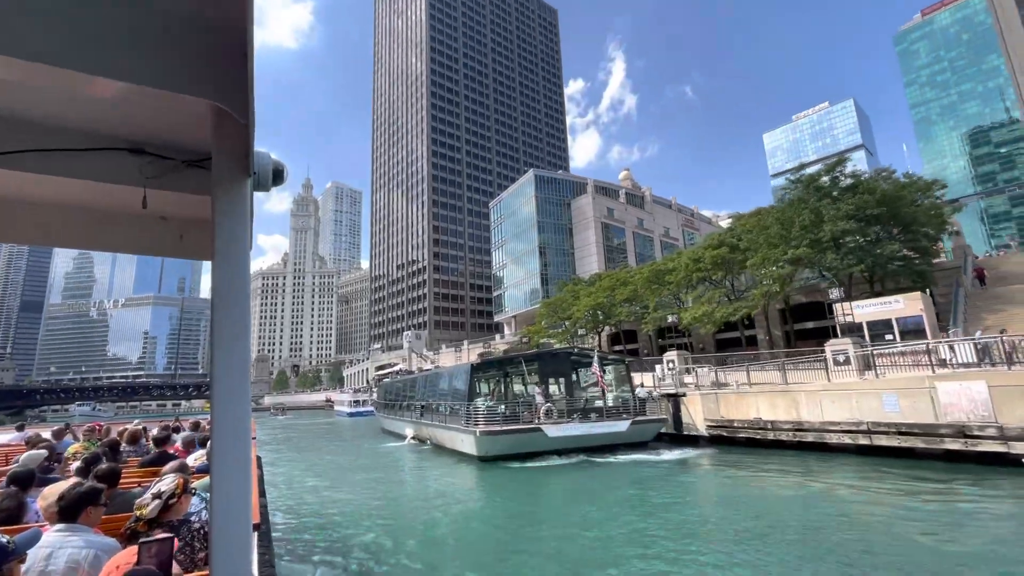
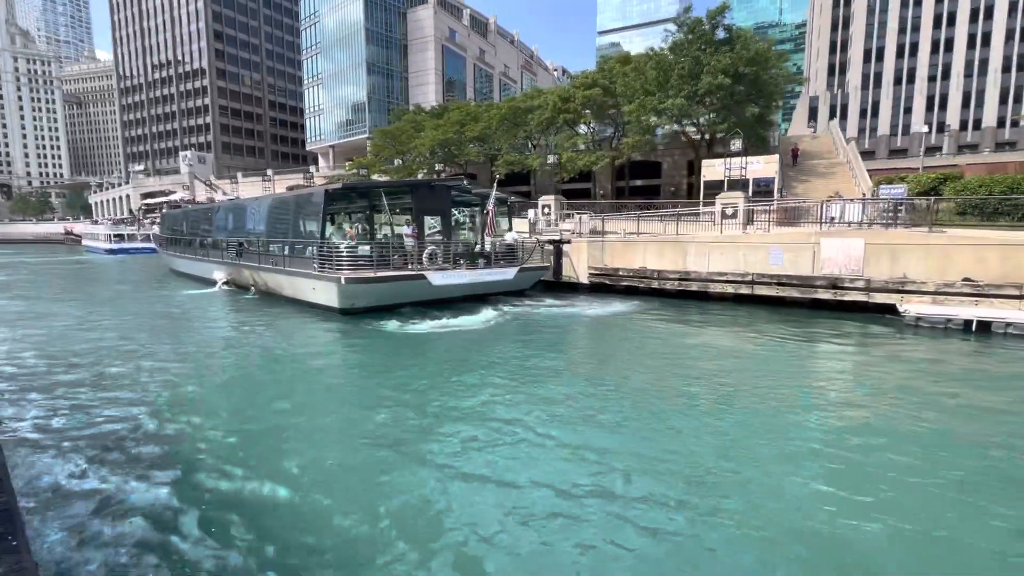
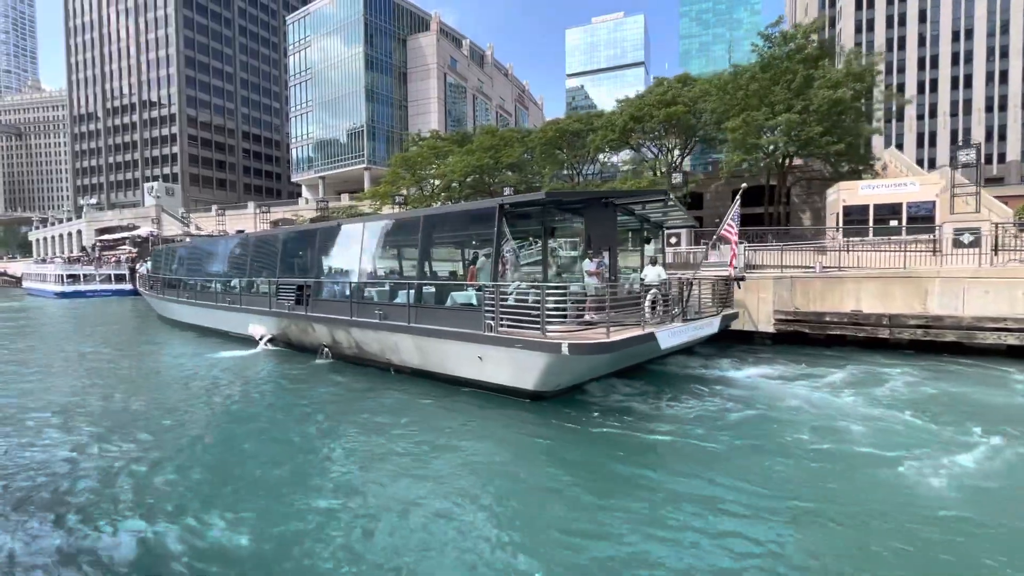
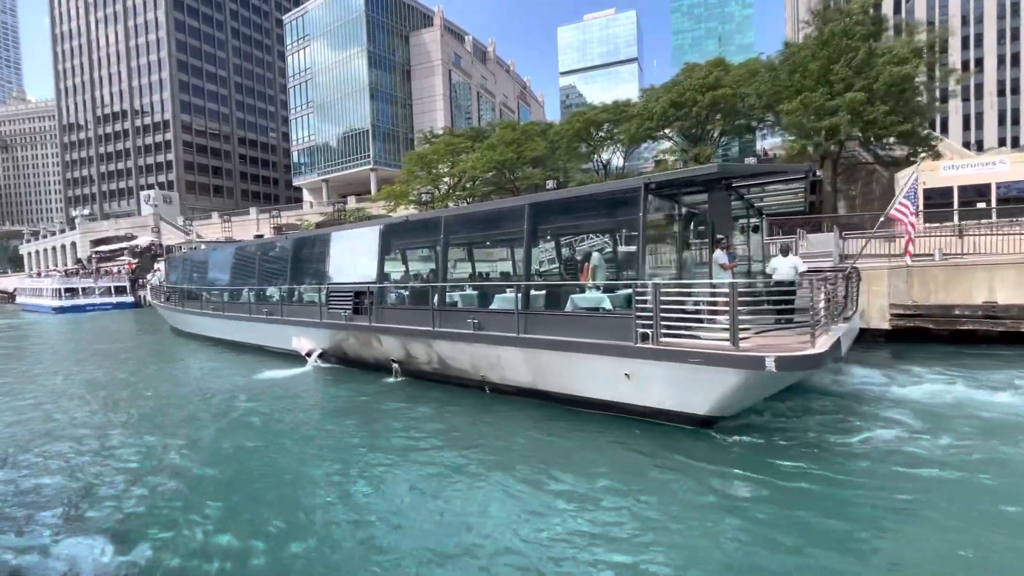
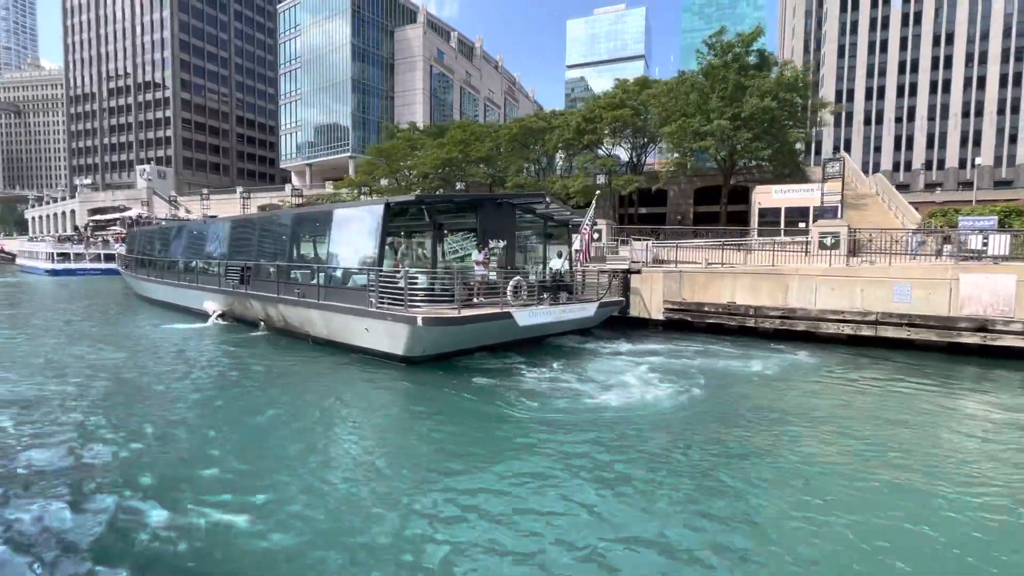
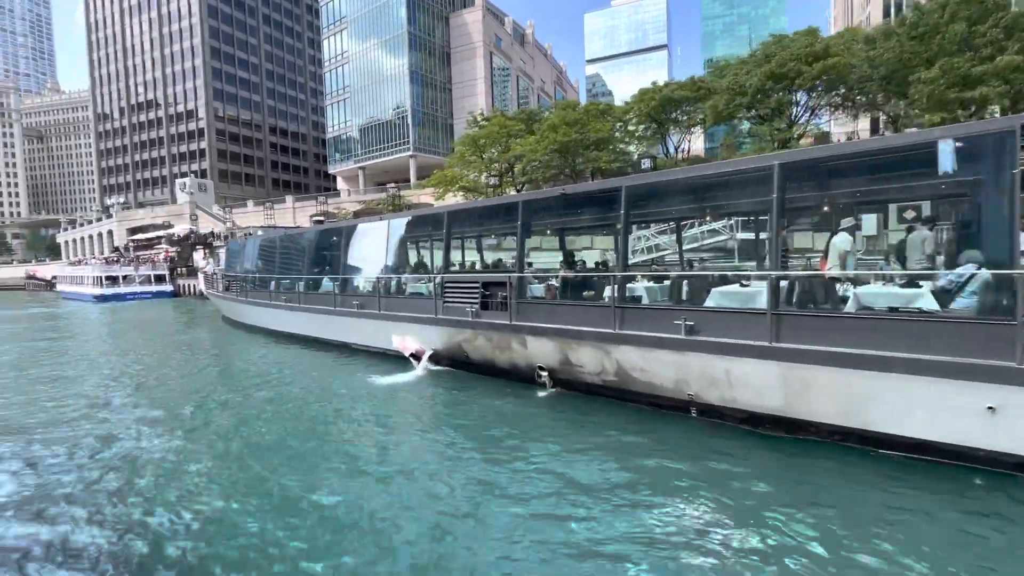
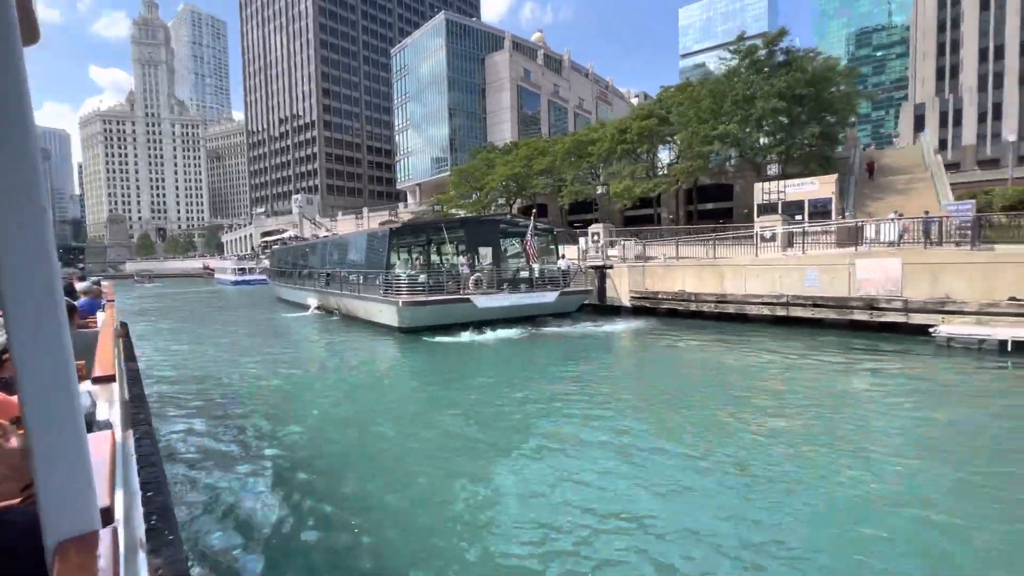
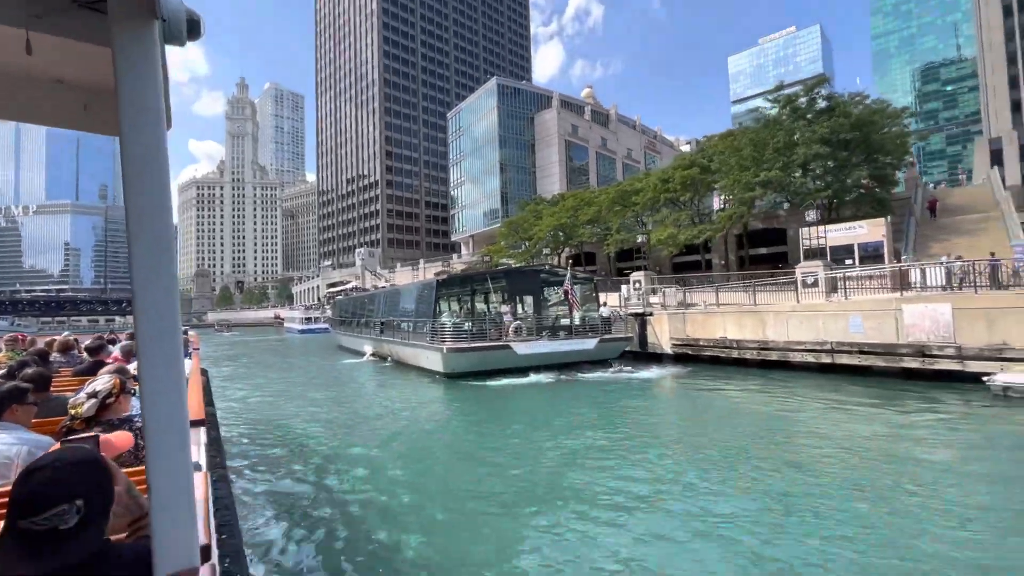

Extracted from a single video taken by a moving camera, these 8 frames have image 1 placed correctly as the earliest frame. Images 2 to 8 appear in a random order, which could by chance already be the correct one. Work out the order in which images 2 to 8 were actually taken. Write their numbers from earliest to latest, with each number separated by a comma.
8, 7, 2, 5, 3, 4, 6
